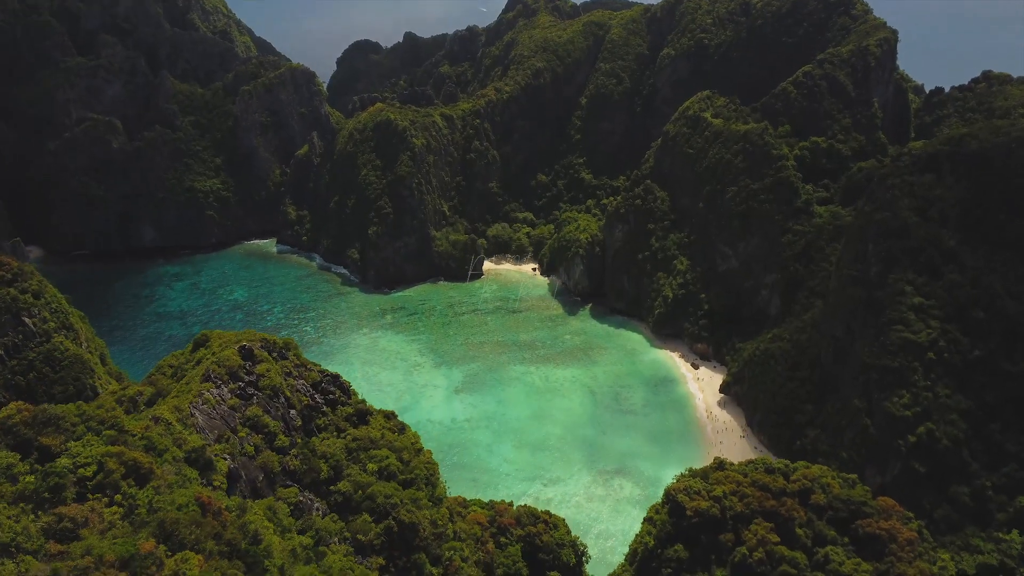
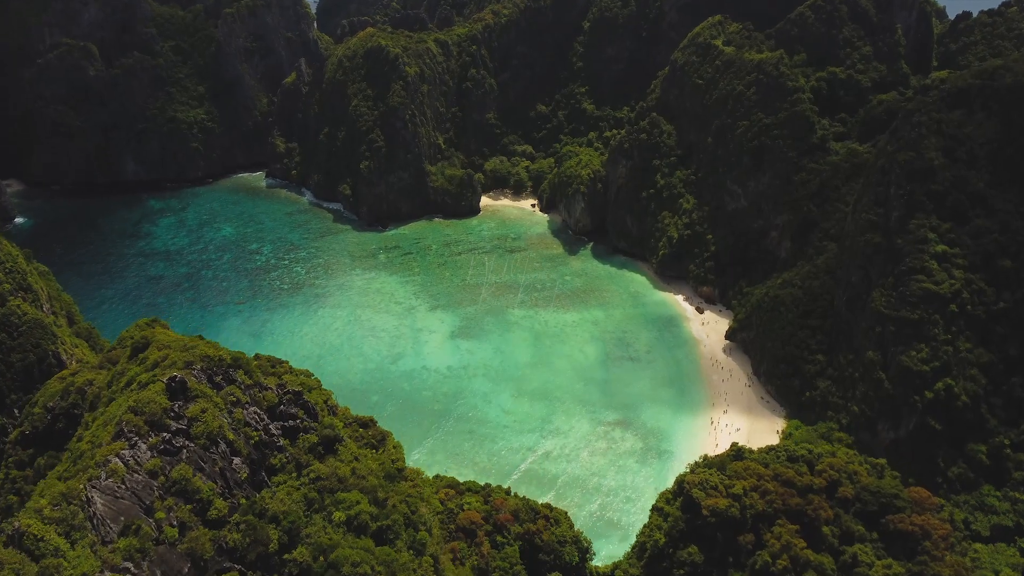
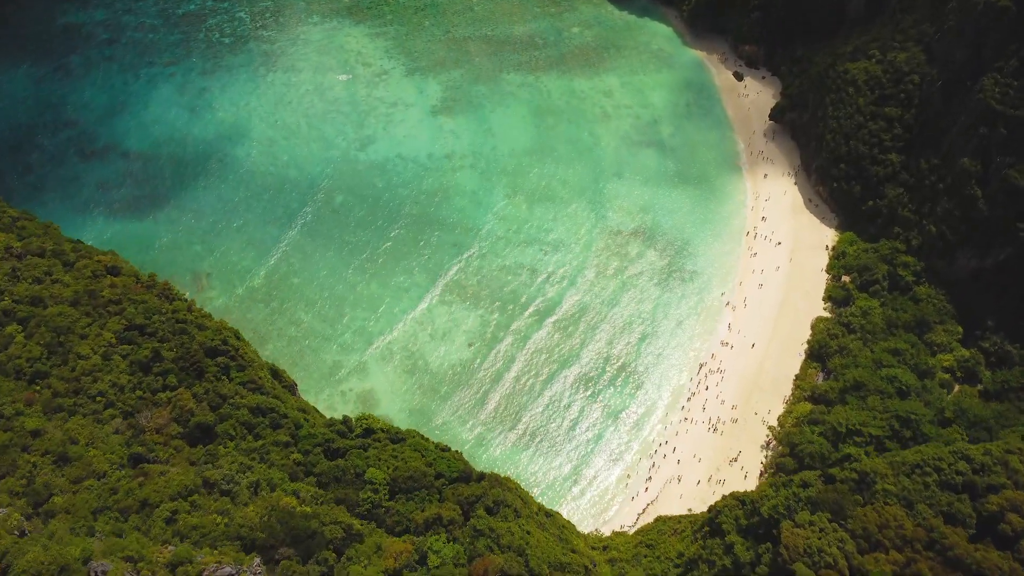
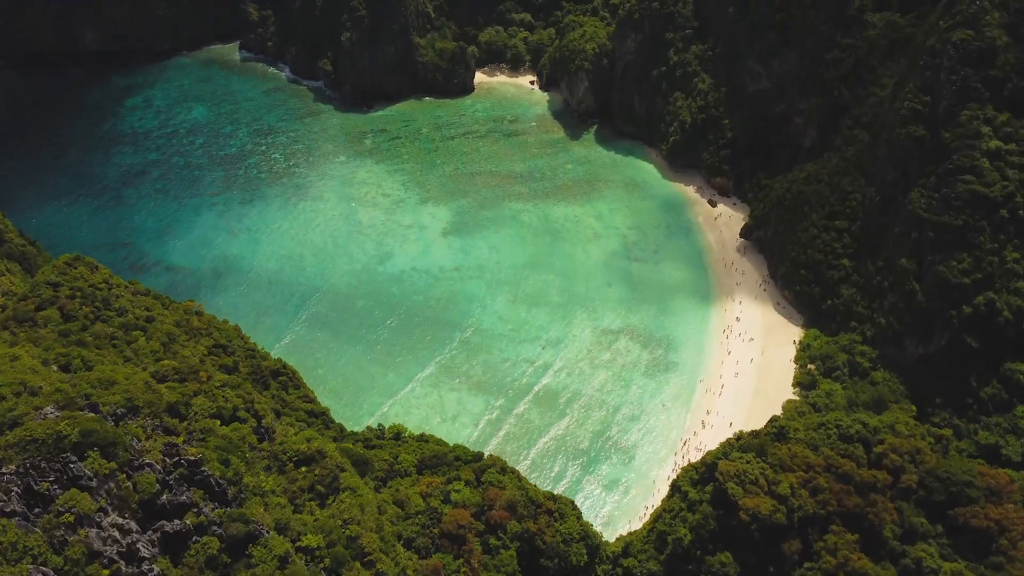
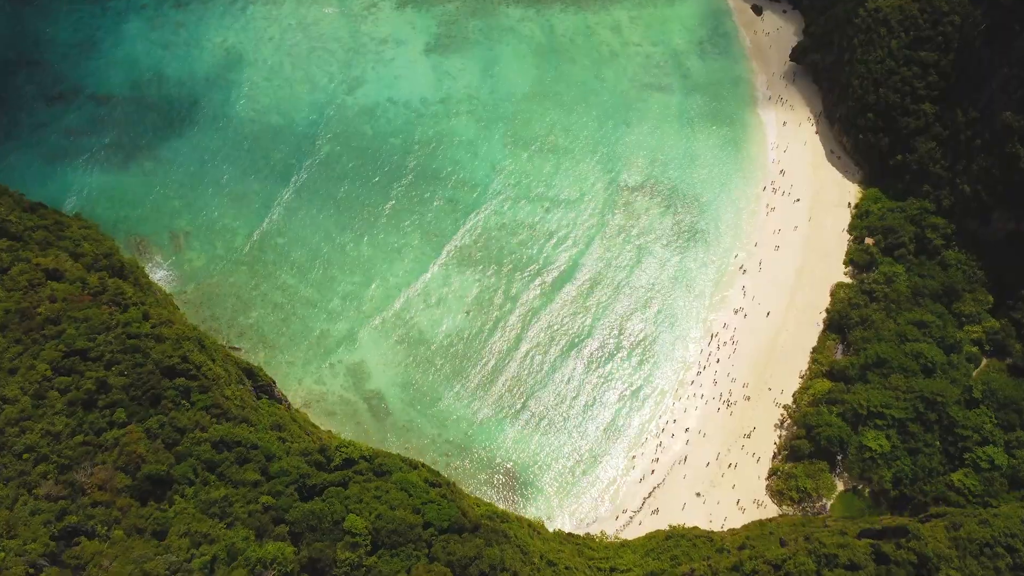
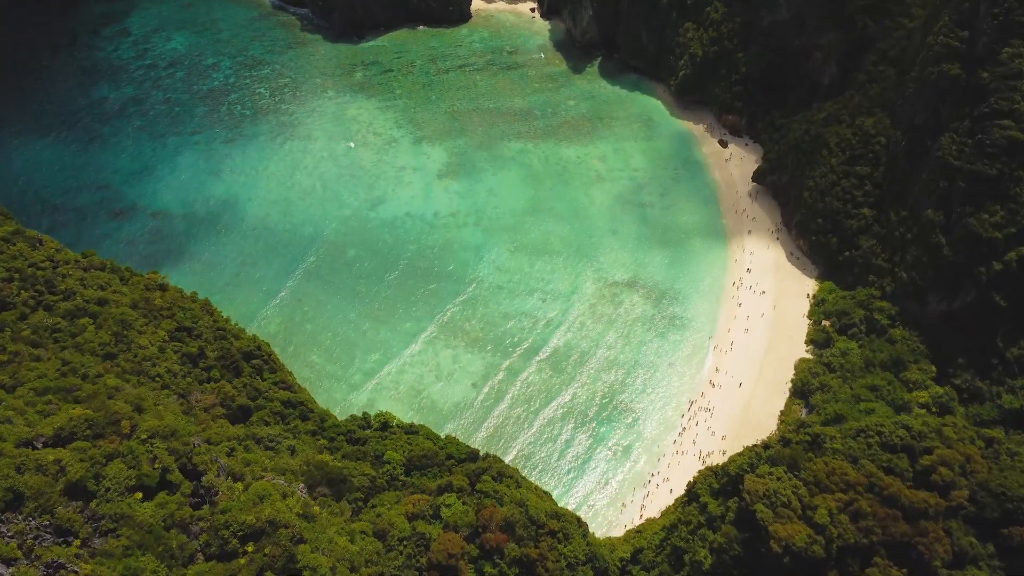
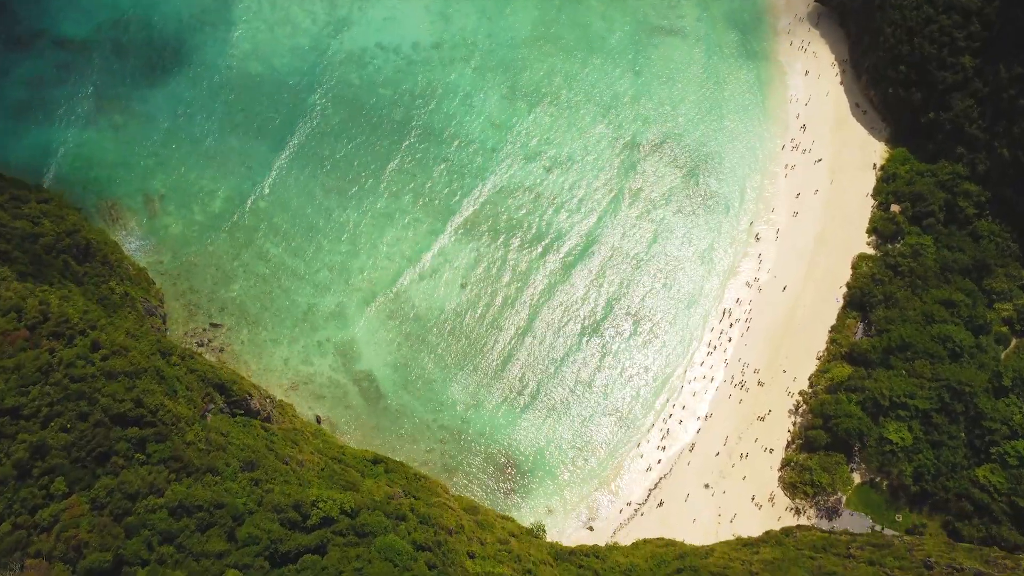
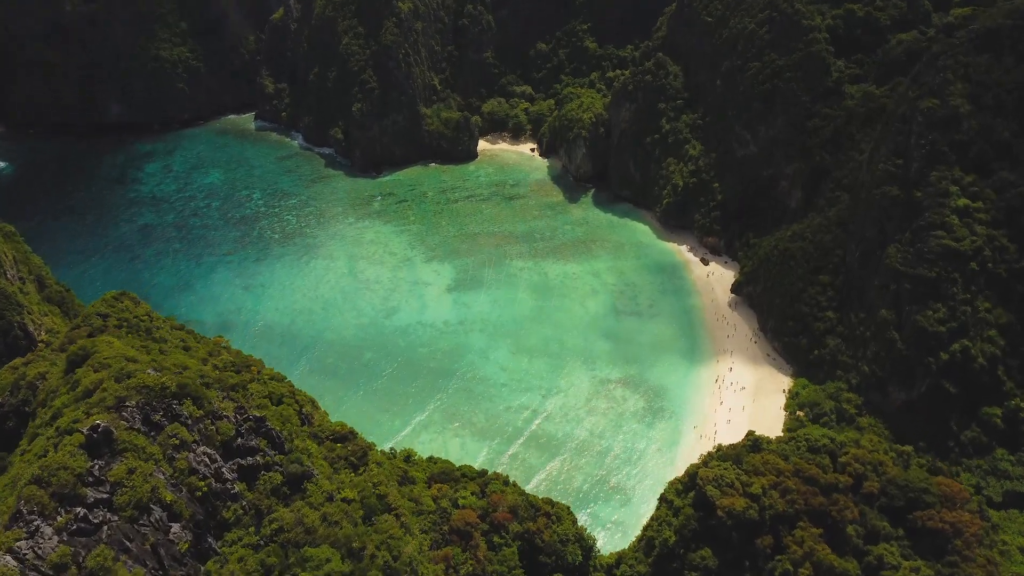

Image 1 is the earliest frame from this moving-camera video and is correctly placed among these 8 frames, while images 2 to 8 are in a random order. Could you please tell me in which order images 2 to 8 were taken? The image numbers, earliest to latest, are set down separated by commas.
2, 8, 4, 6, 3, 5, 7
